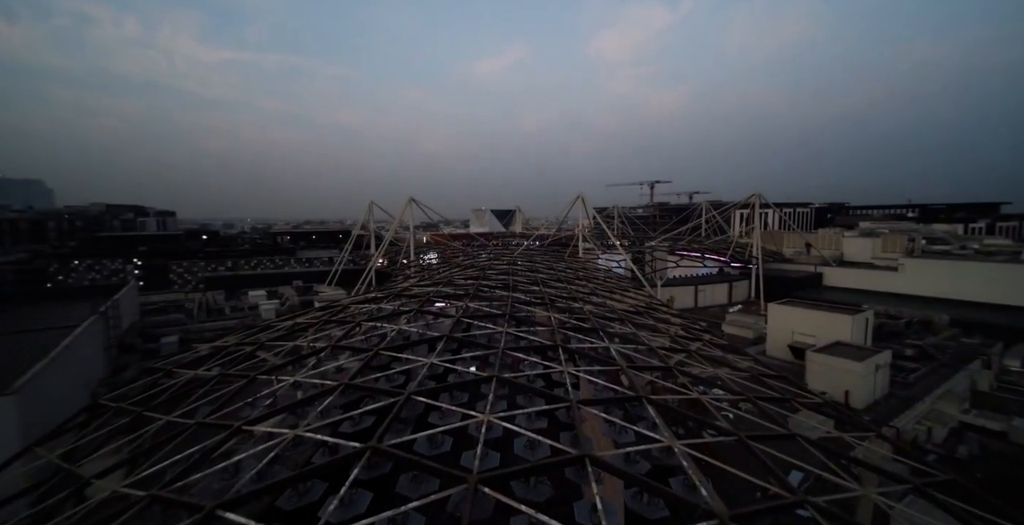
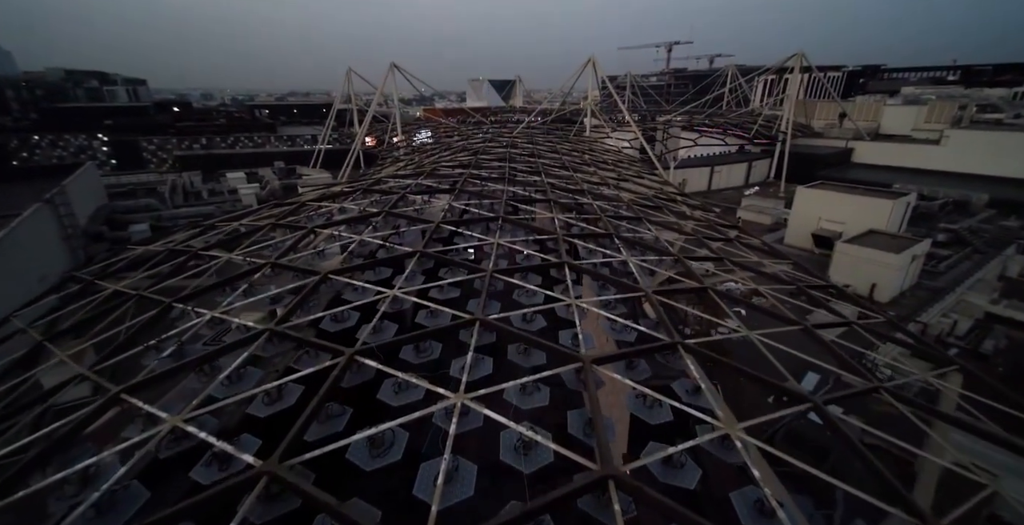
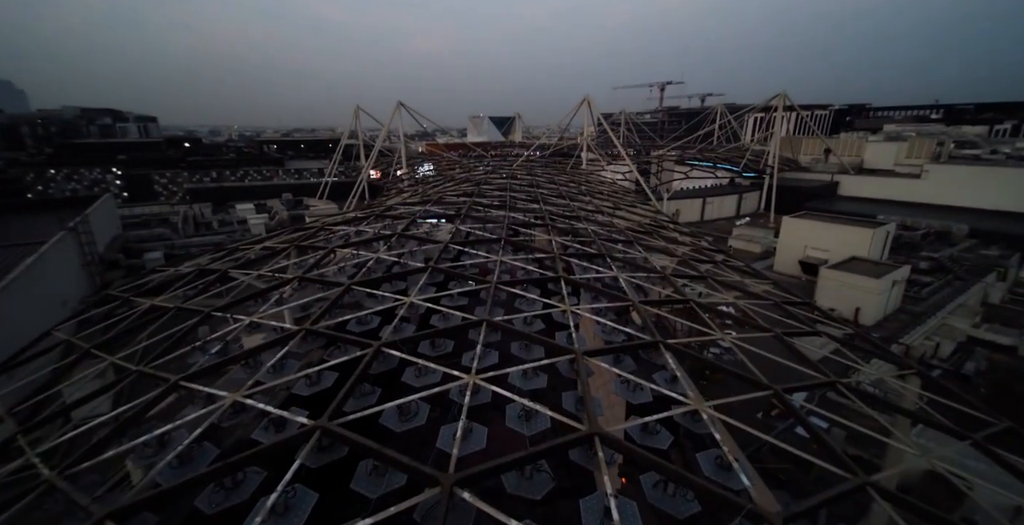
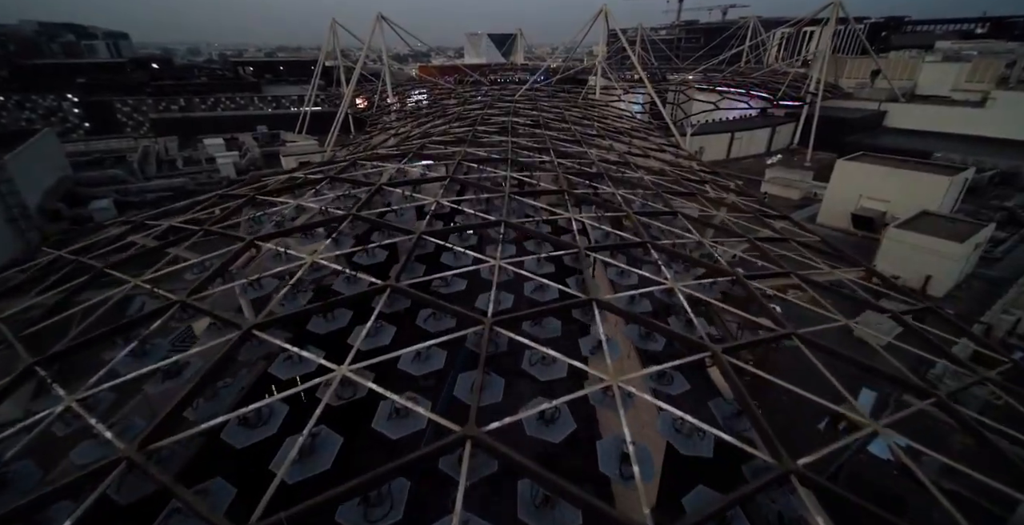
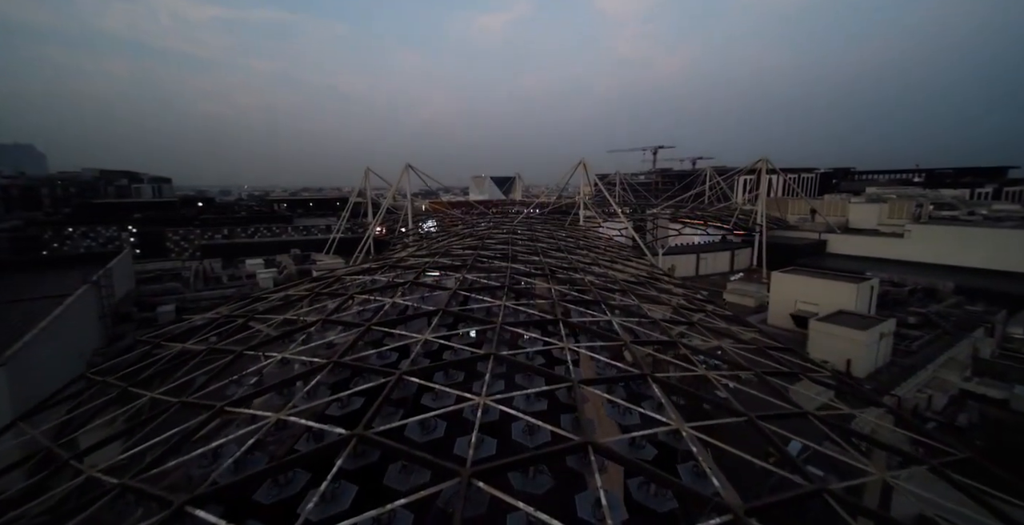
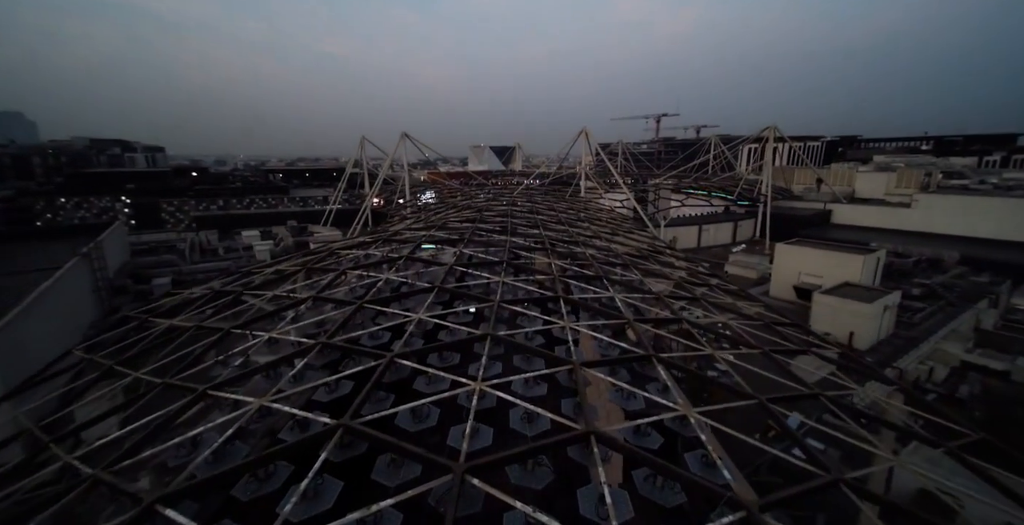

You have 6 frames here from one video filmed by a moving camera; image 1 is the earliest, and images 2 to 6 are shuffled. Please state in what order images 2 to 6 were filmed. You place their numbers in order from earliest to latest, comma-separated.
5, 6, 3, 2, 4
